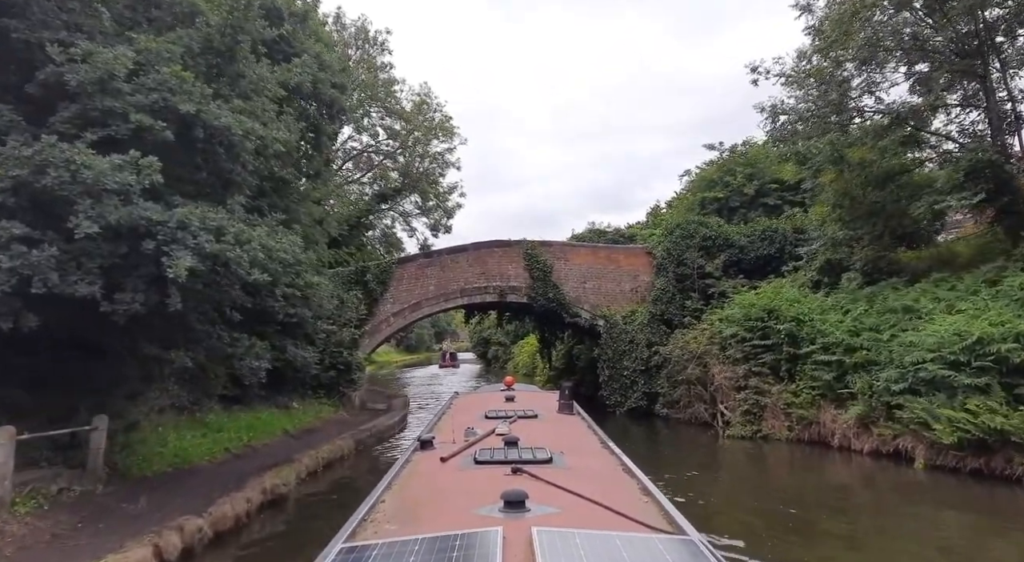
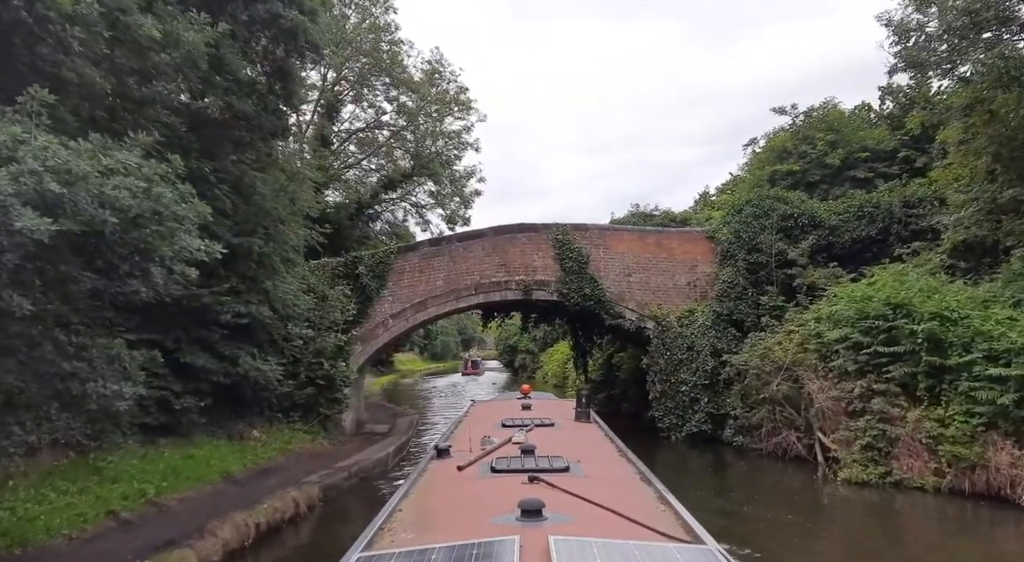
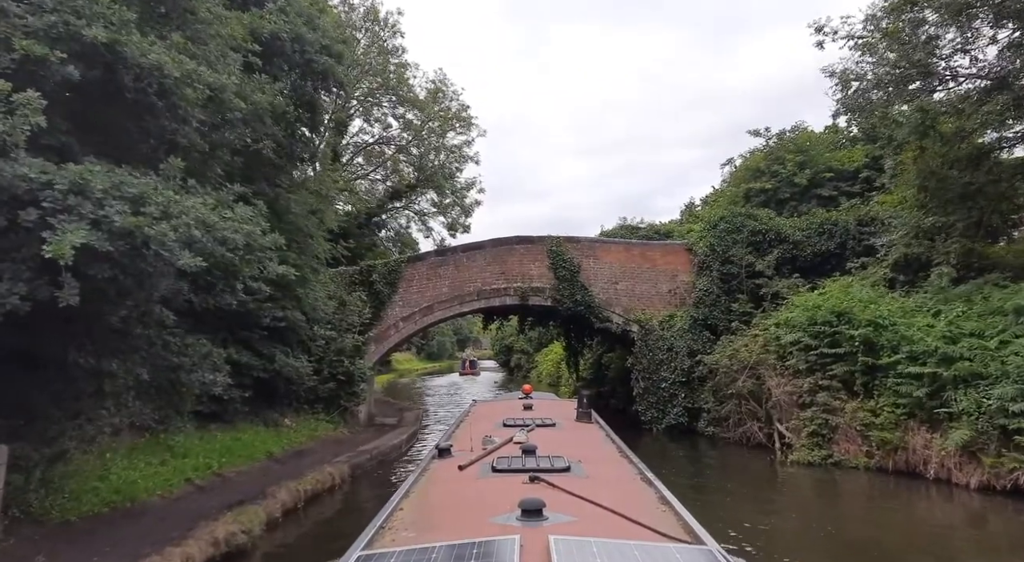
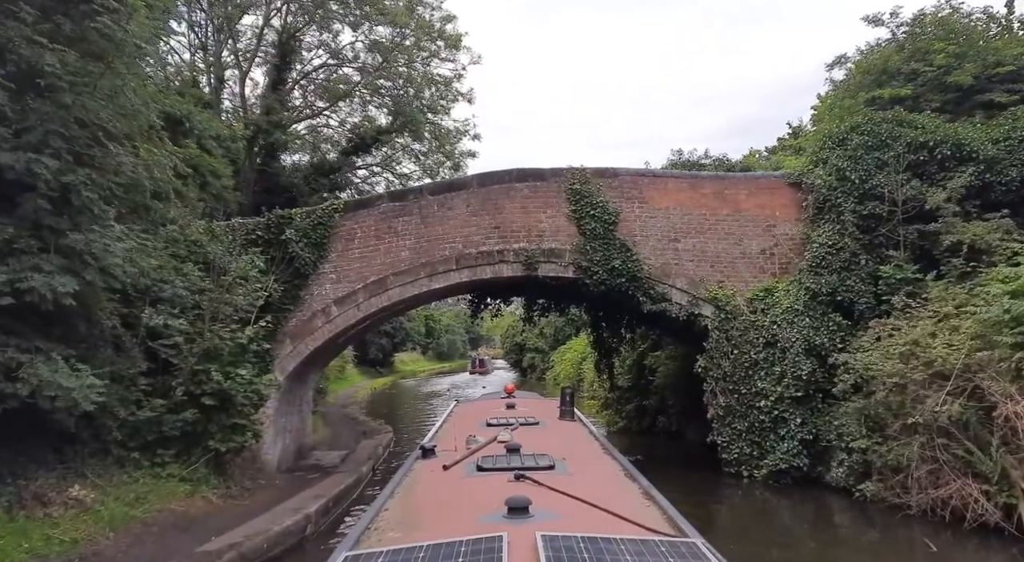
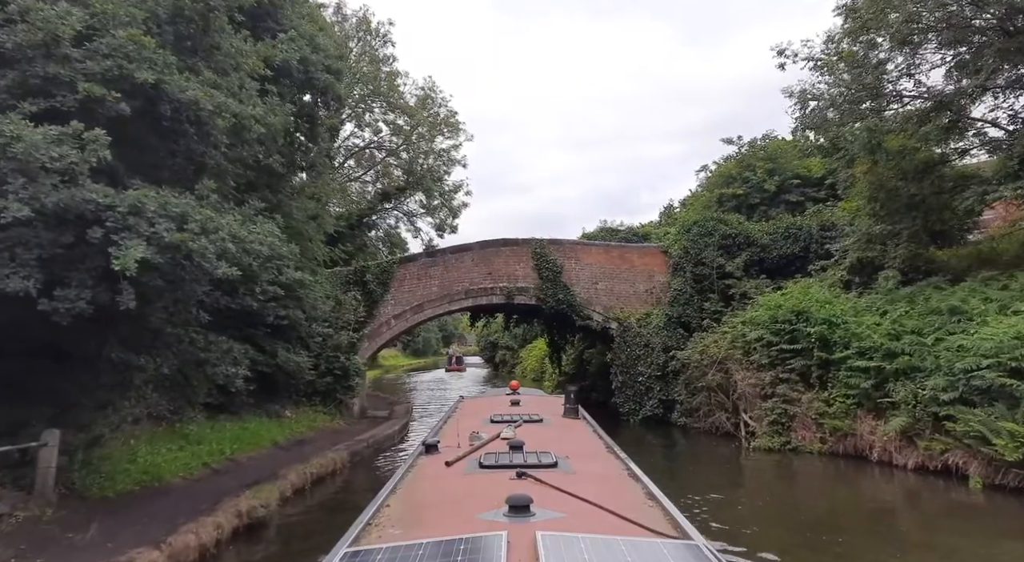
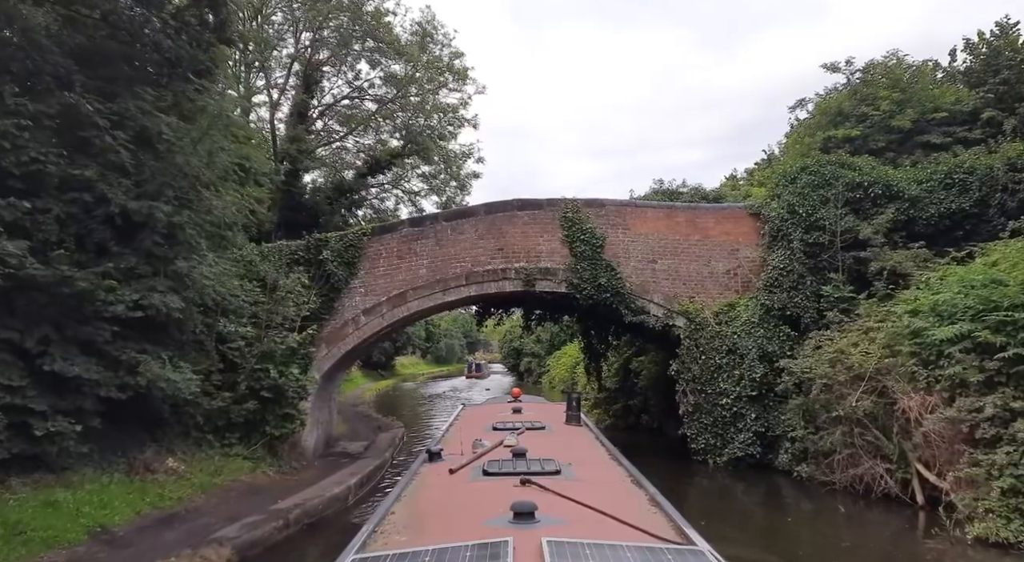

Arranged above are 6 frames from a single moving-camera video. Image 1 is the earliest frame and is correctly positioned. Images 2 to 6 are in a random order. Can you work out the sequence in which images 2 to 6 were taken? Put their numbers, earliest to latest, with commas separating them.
5, 3, 2, 6, 4
